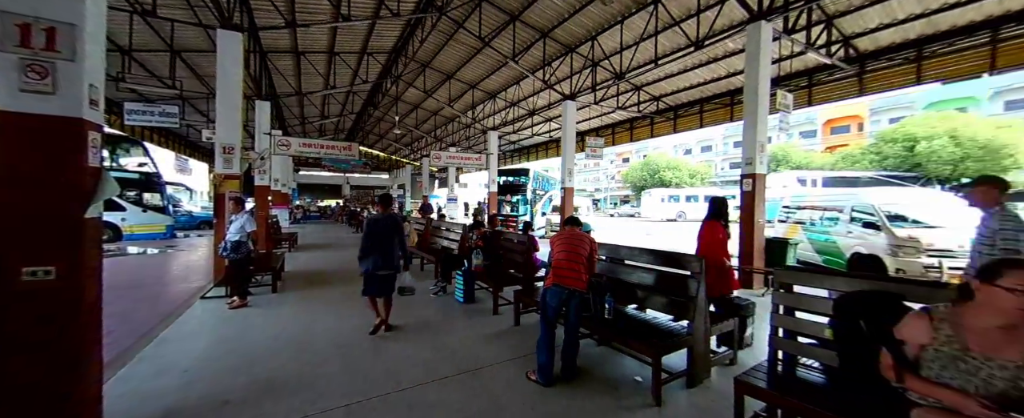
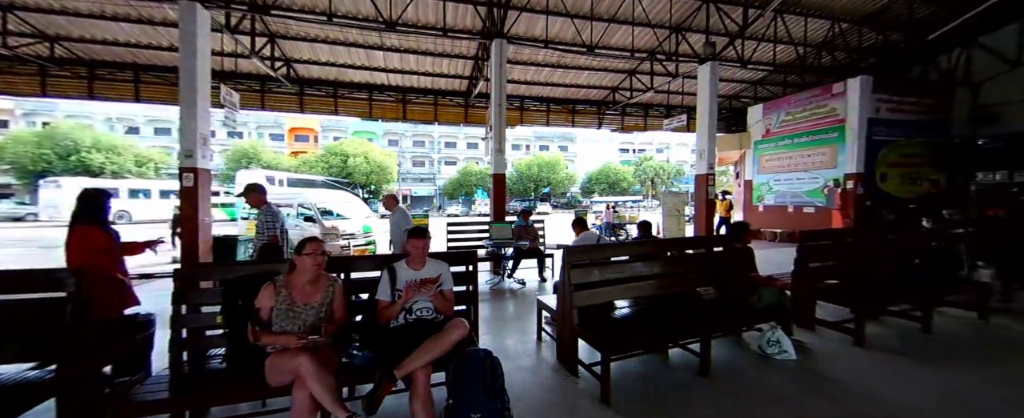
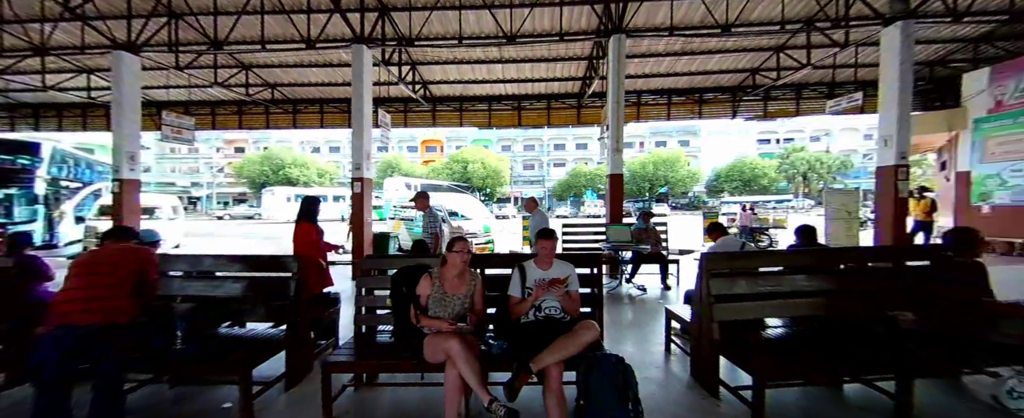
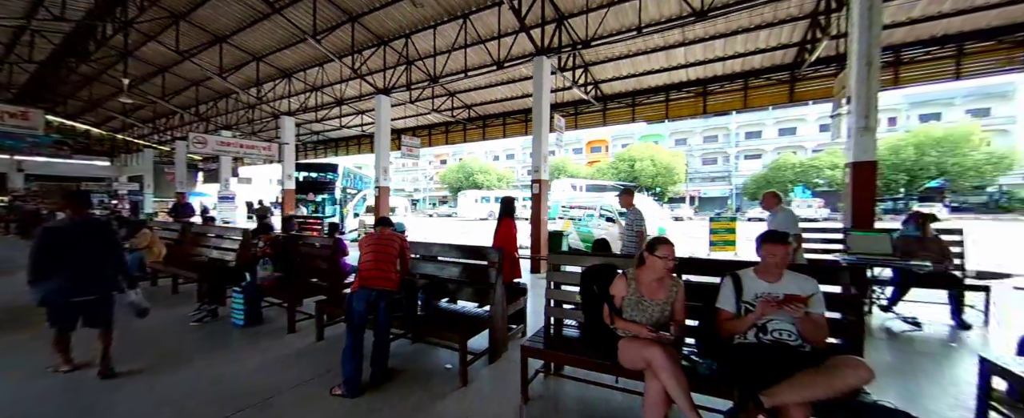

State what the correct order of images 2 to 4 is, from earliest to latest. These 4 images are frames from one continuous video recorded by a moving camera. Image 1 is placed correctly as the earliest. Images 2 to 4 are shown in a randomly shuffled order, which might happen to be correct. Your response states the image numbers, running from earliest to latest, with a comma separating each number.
4, 3, 2
